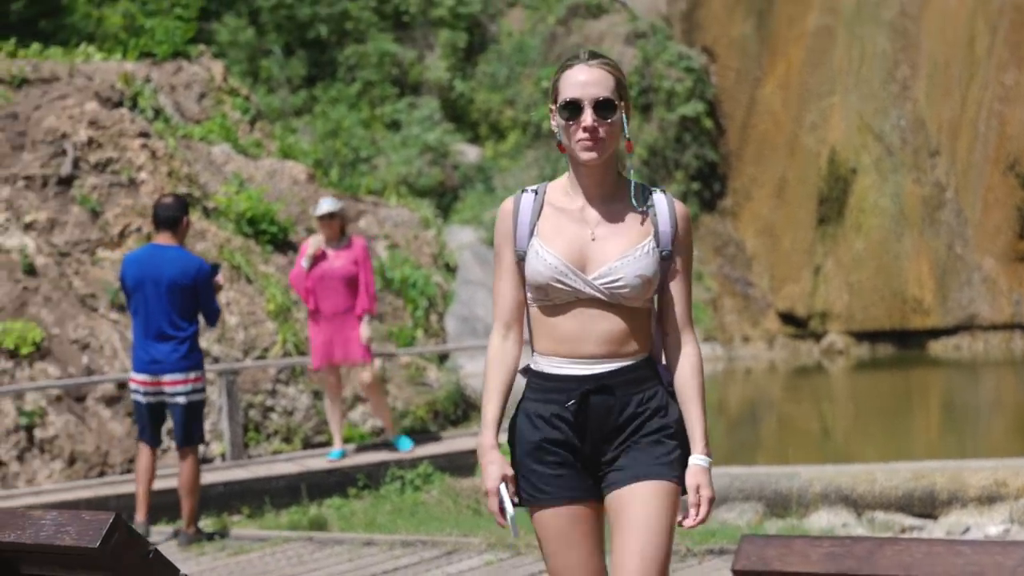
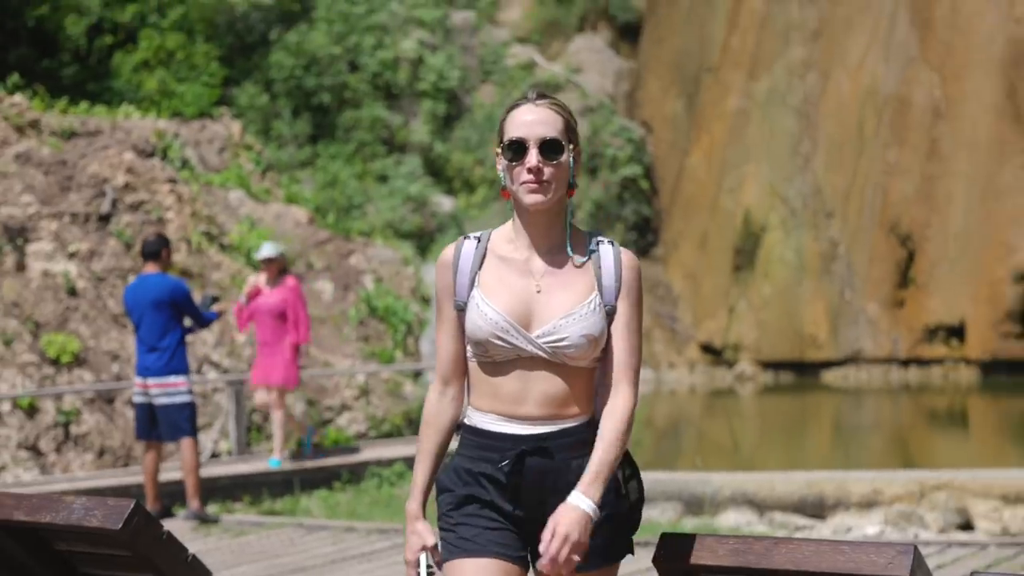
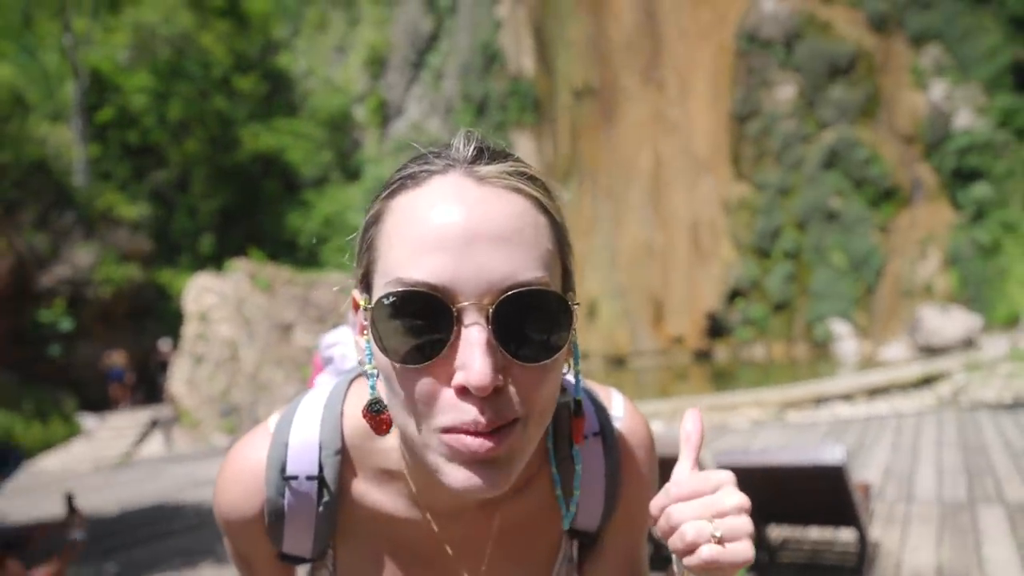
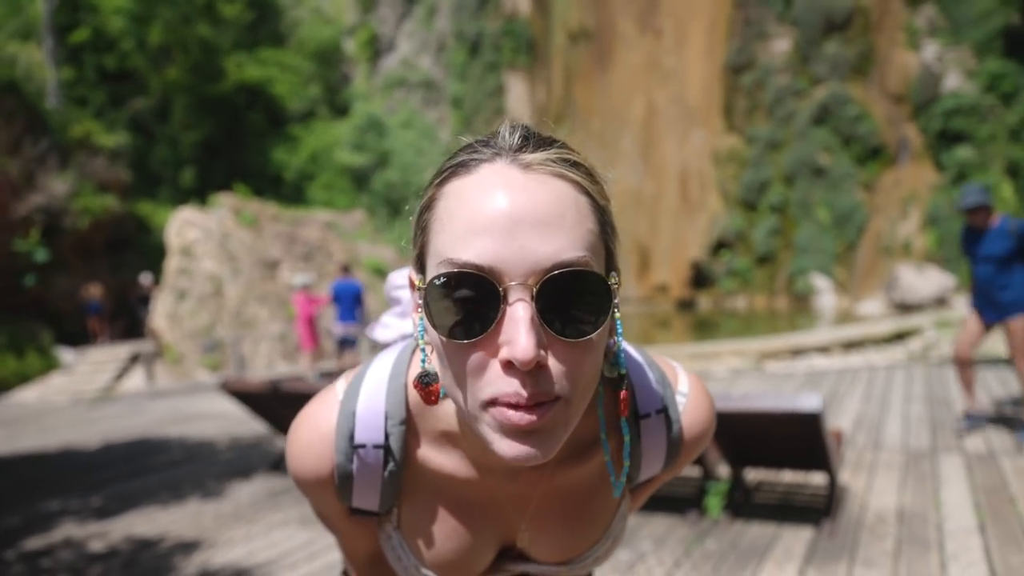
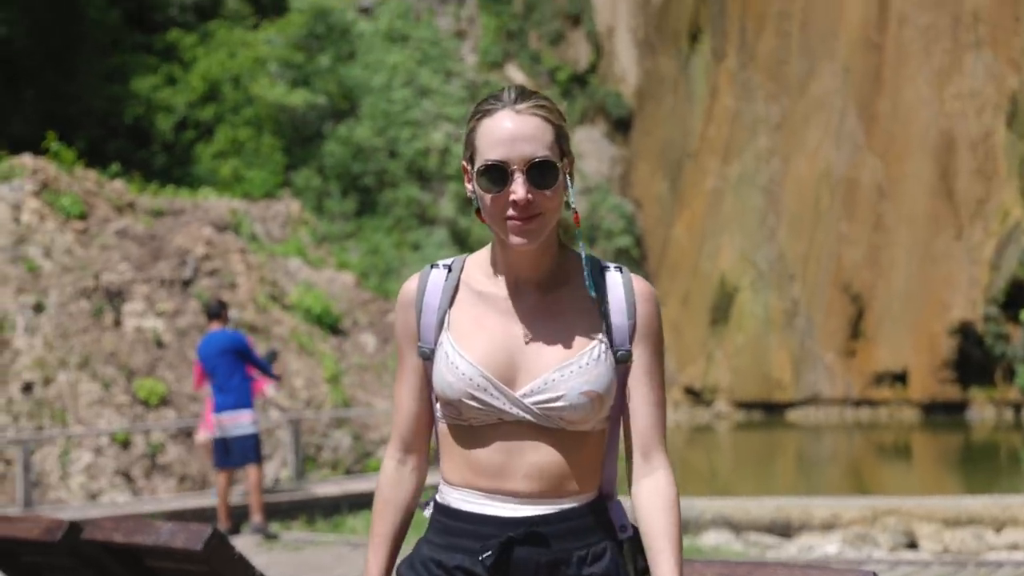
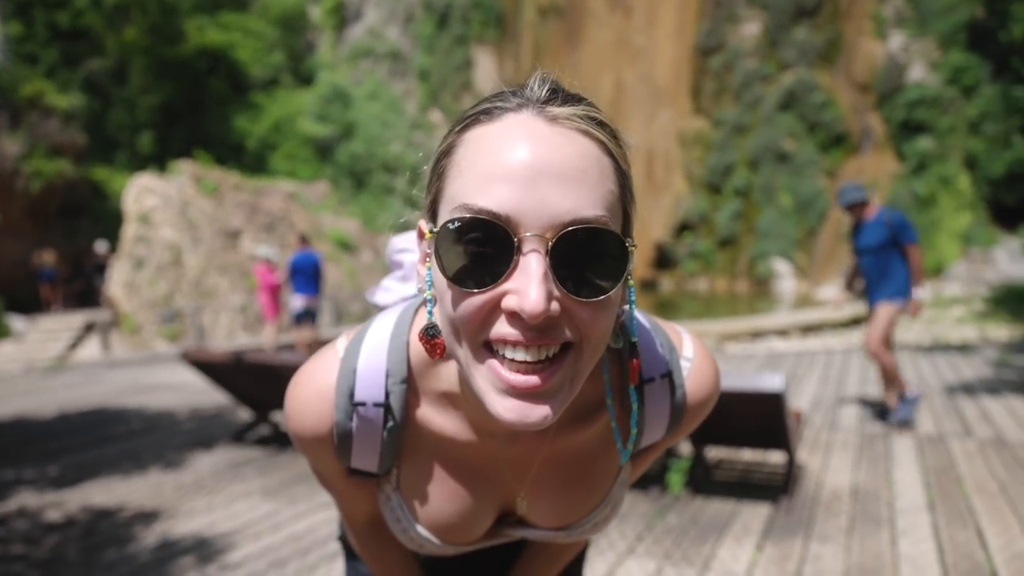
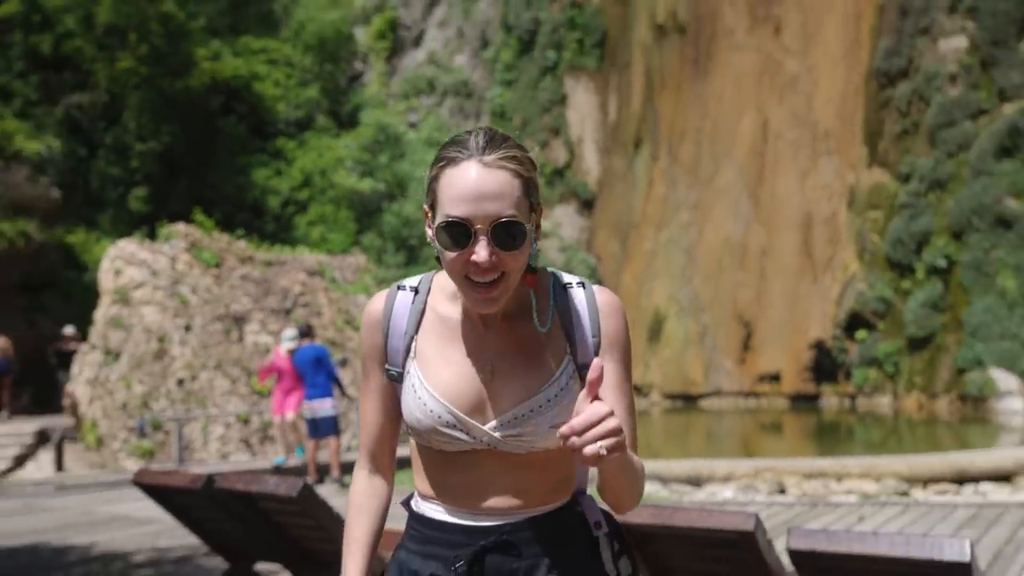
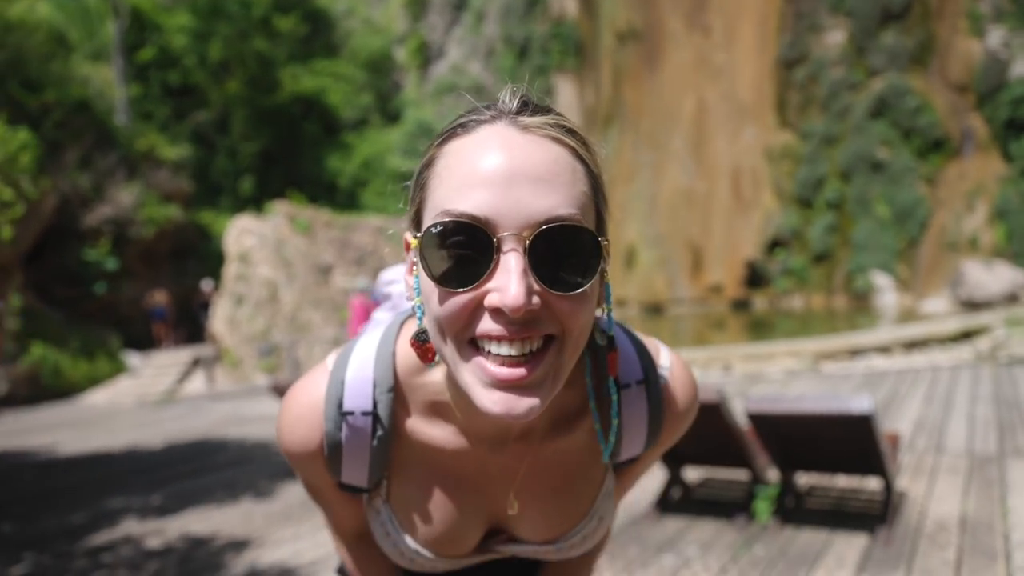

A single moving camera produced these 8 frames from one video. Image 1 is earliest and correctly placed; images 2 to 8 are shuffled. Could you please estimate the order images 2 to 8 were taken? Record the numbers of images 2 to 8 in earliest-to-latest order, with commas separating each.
2, 5, 7, 3, 8, 4, 6
